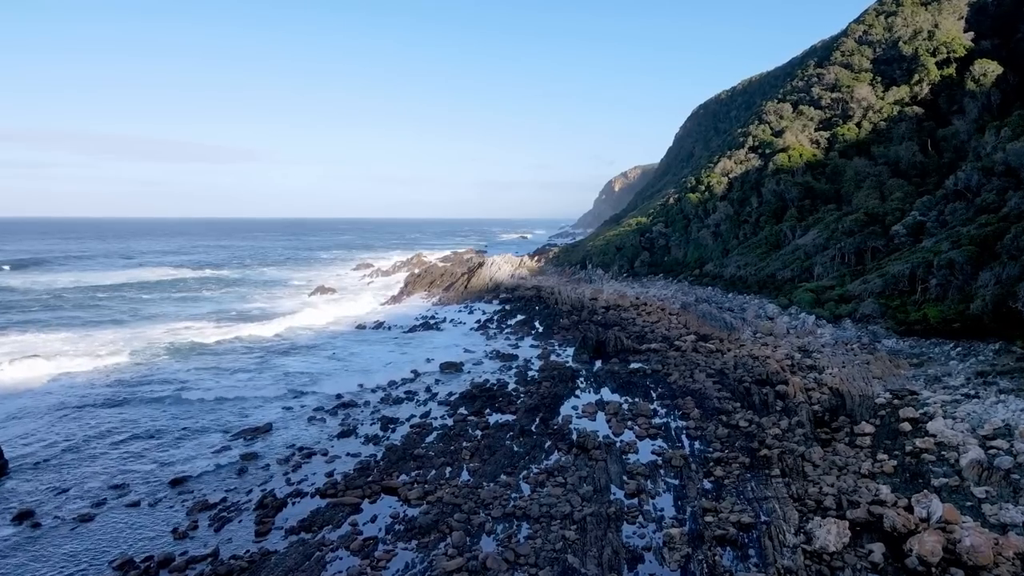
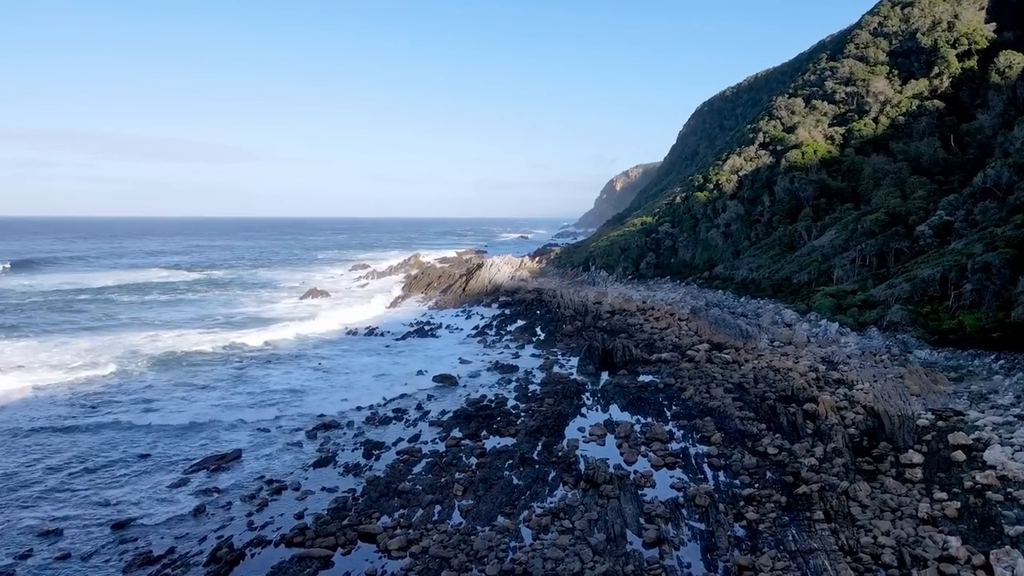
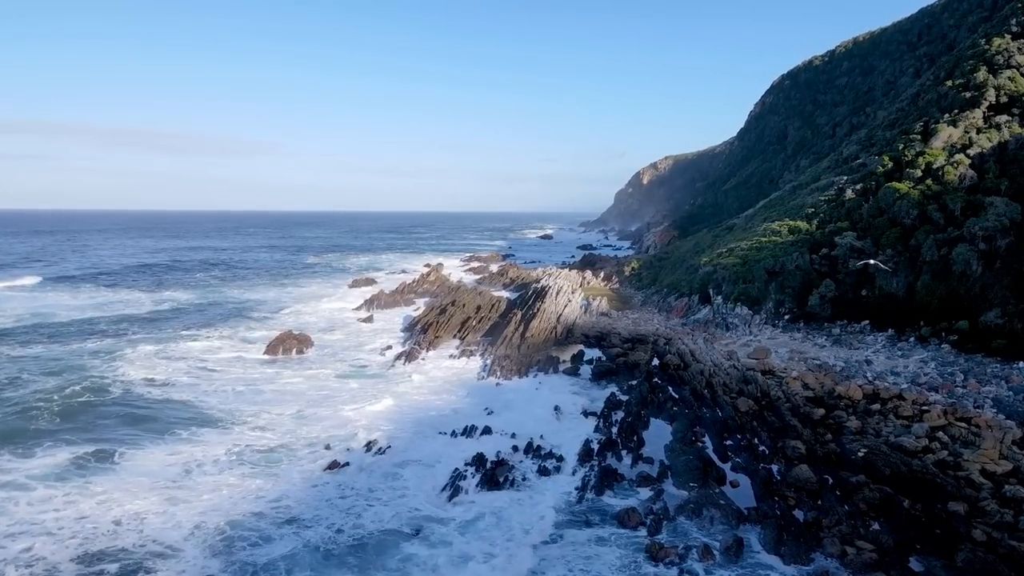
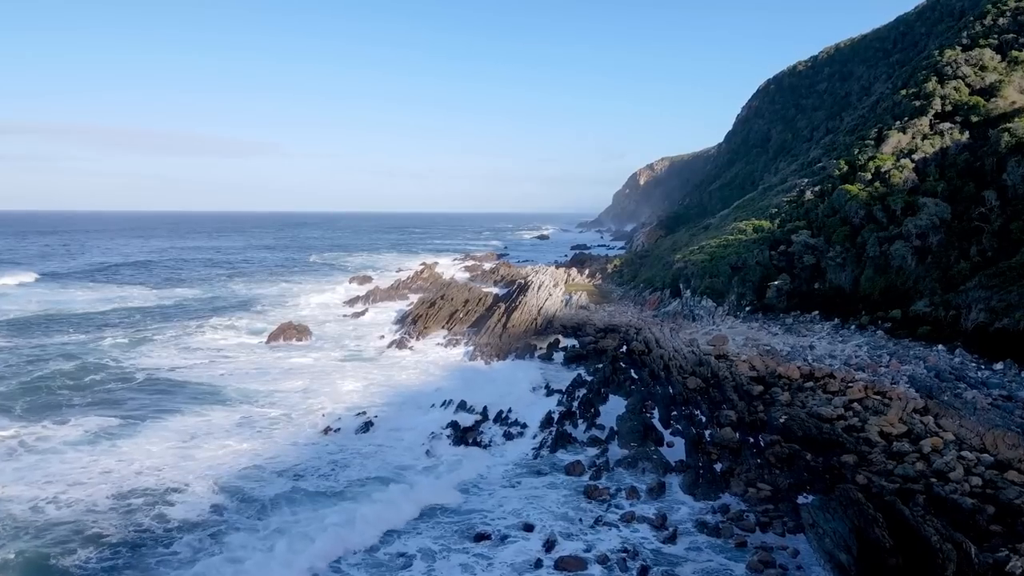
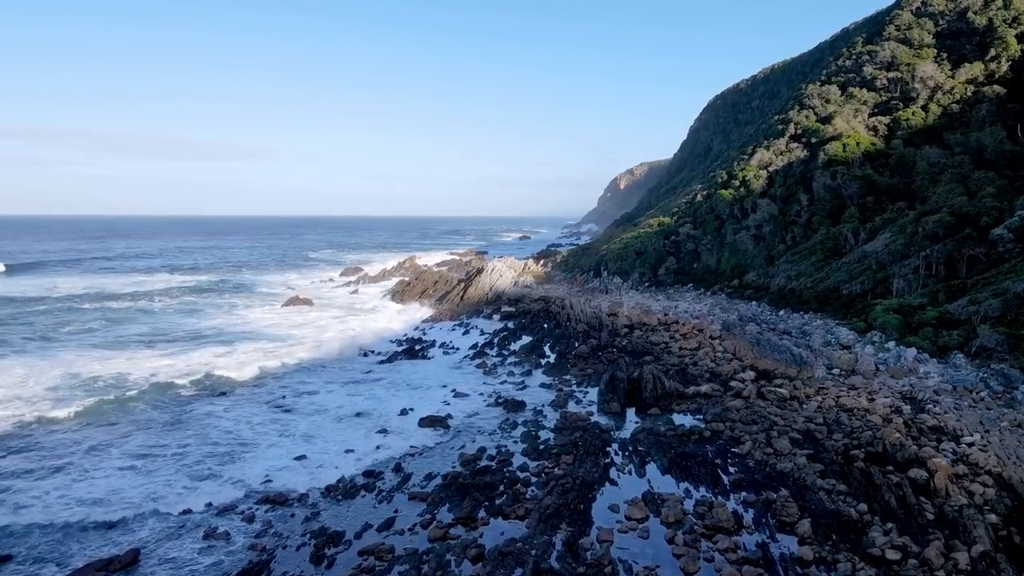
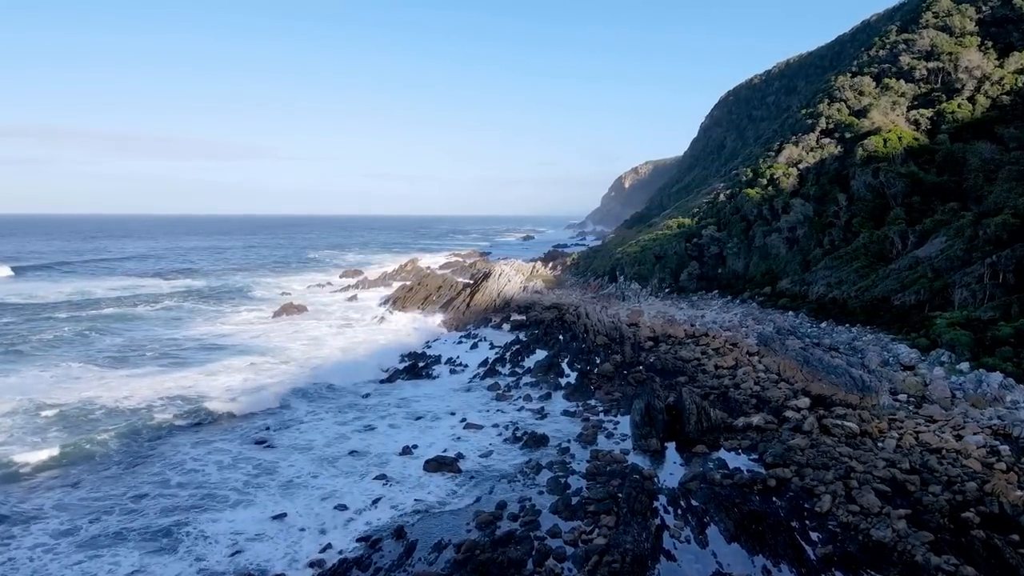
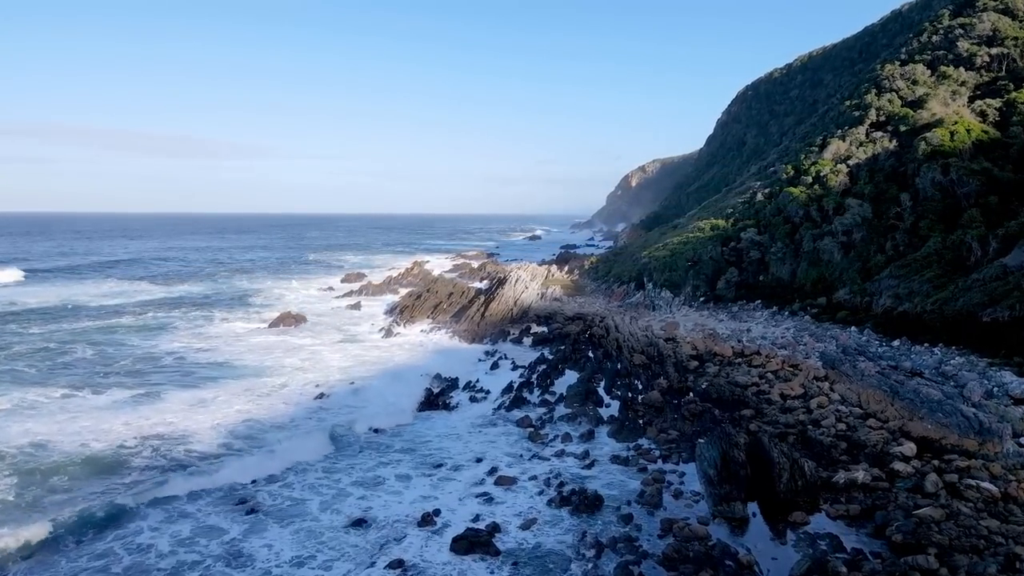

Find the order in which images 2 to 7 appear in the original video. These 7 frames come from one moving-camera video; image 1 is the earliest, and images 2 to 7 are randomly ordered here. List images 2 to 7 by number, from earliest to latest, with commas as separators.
2, 5, 6, 7, 4, 3
